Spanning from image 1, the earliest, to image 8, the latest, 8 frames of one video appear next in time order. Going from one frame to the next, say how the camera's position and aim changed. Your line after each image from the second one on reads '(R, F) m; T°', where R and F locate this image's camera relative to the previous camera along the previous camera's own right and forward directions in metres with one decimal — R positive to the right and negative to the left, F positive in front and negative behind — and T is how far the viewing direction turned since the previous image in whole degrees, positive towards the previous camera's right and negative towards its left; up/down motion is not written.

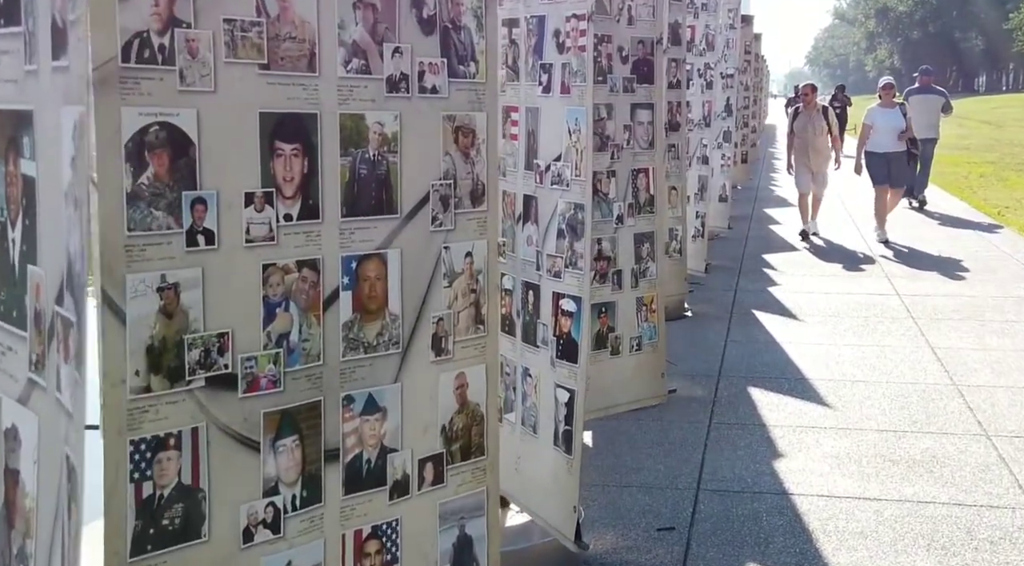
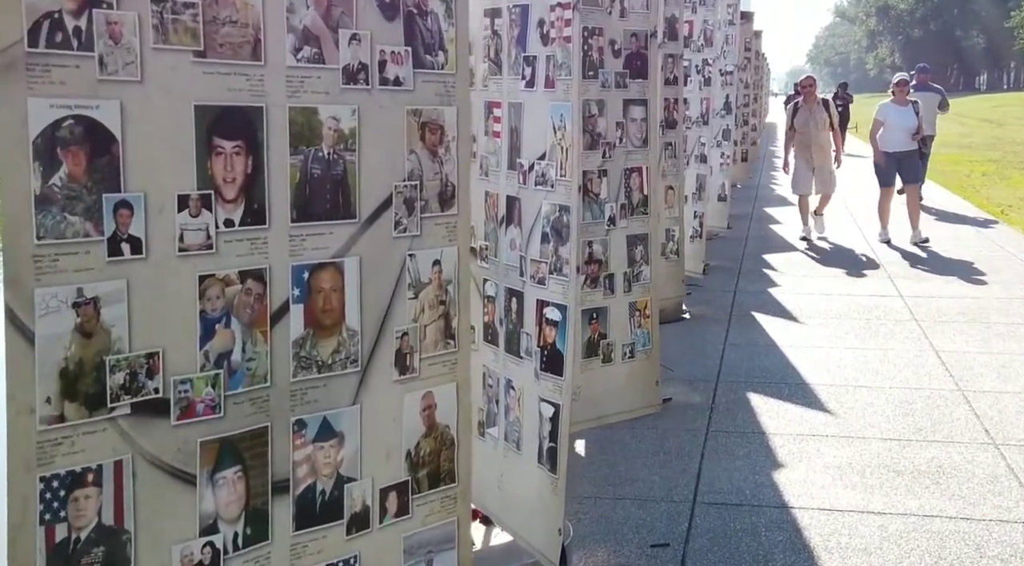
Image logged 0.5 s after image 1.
(+0.1, +0.2) m; 0°
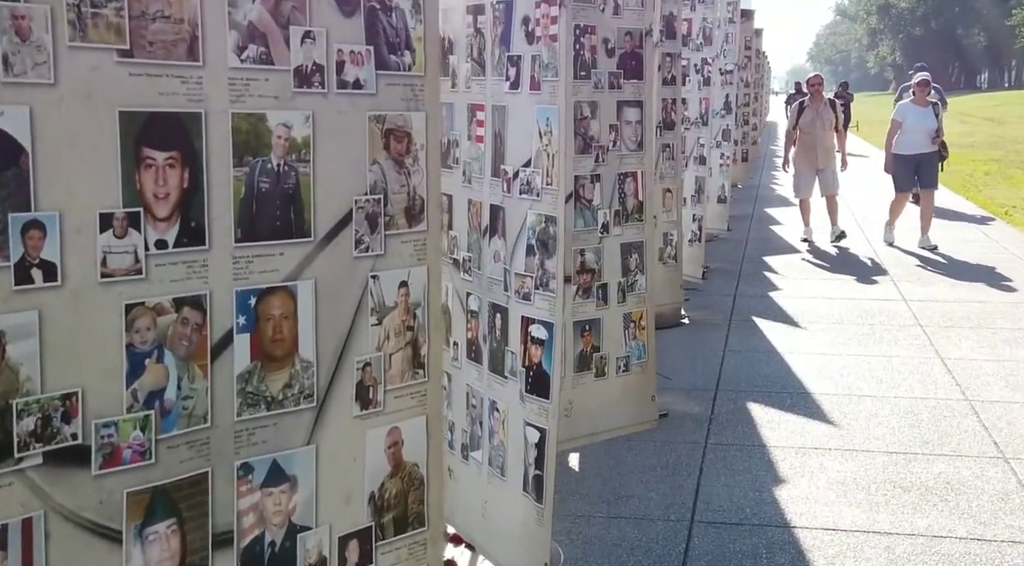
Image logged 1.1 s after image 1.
(+0.1, +0.2) m; 0°
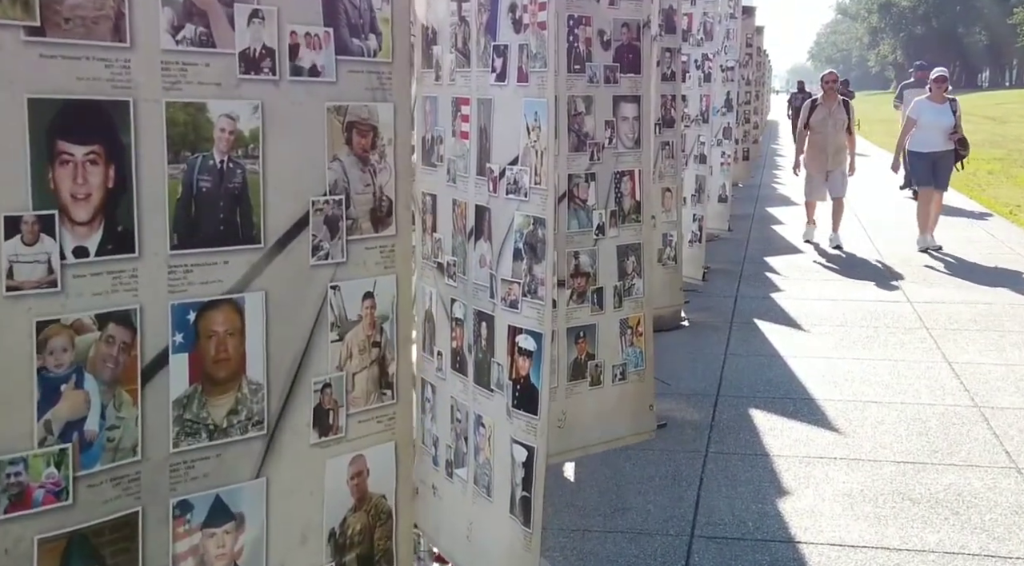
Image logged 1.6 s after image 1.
(0.0, +0.2) m; 0°
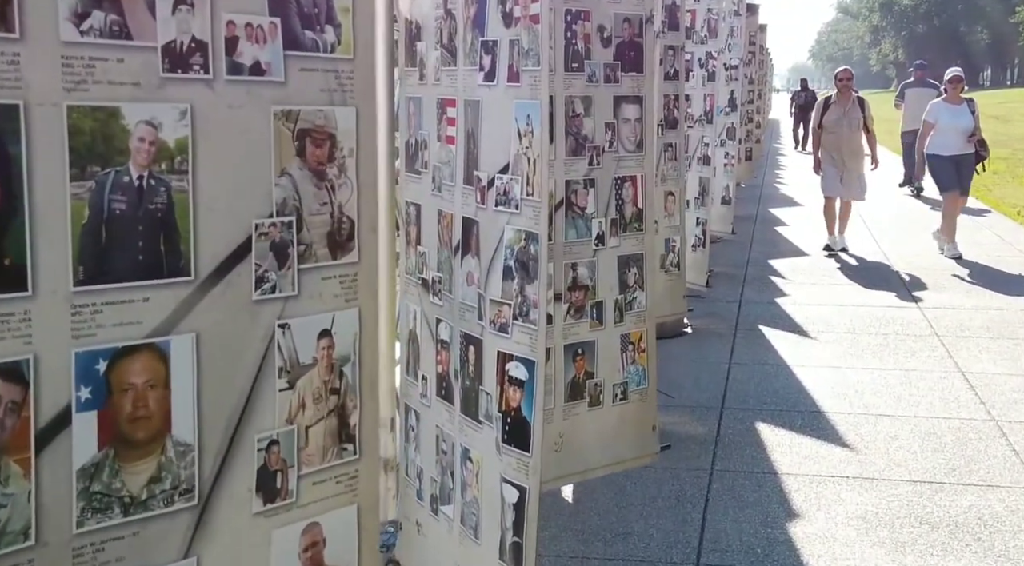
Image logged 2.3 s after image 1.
(0.0, +0.3) m; 0°
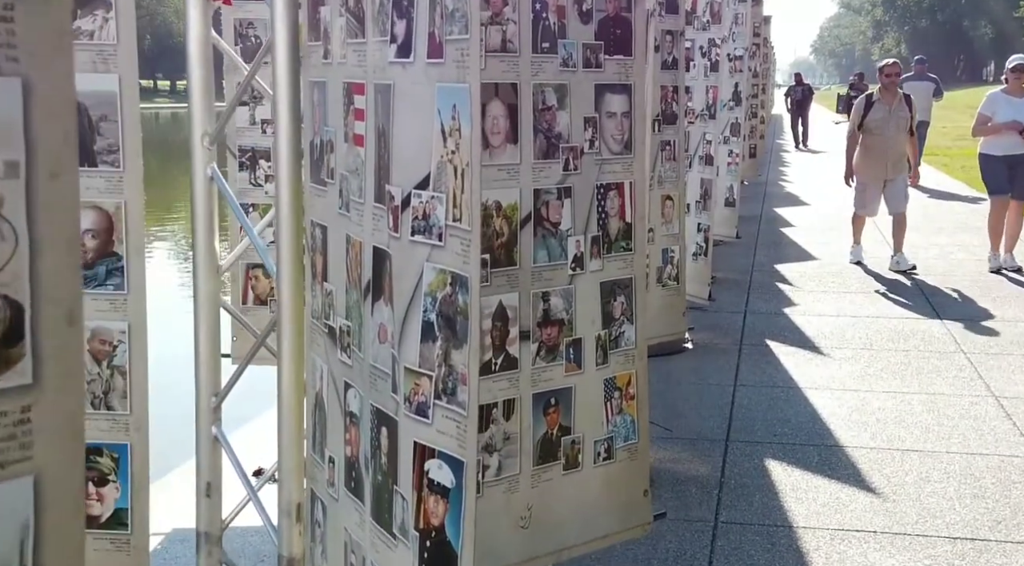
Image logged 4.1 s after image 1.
(+0.1, +0.8) m; 0°
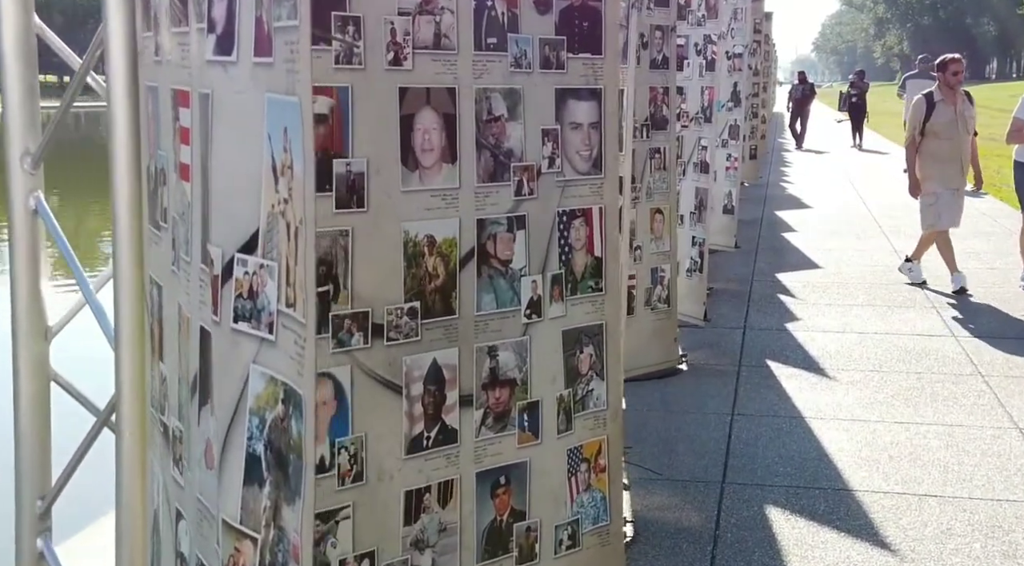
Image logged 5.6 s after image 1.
(+0.2, +0.6) m; 0°
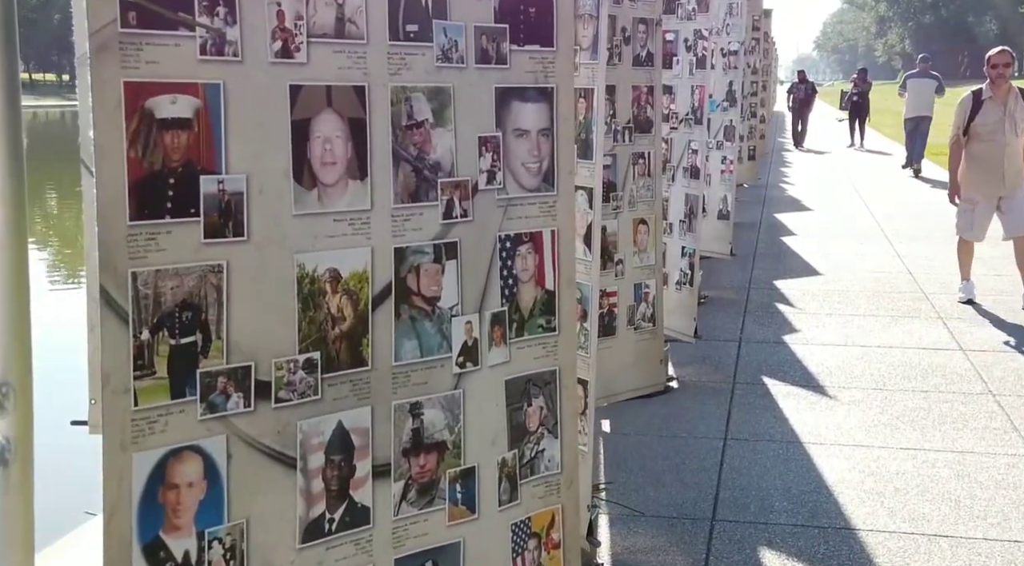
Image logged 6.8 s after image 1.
(+0.2, +0.5) m; 0°
